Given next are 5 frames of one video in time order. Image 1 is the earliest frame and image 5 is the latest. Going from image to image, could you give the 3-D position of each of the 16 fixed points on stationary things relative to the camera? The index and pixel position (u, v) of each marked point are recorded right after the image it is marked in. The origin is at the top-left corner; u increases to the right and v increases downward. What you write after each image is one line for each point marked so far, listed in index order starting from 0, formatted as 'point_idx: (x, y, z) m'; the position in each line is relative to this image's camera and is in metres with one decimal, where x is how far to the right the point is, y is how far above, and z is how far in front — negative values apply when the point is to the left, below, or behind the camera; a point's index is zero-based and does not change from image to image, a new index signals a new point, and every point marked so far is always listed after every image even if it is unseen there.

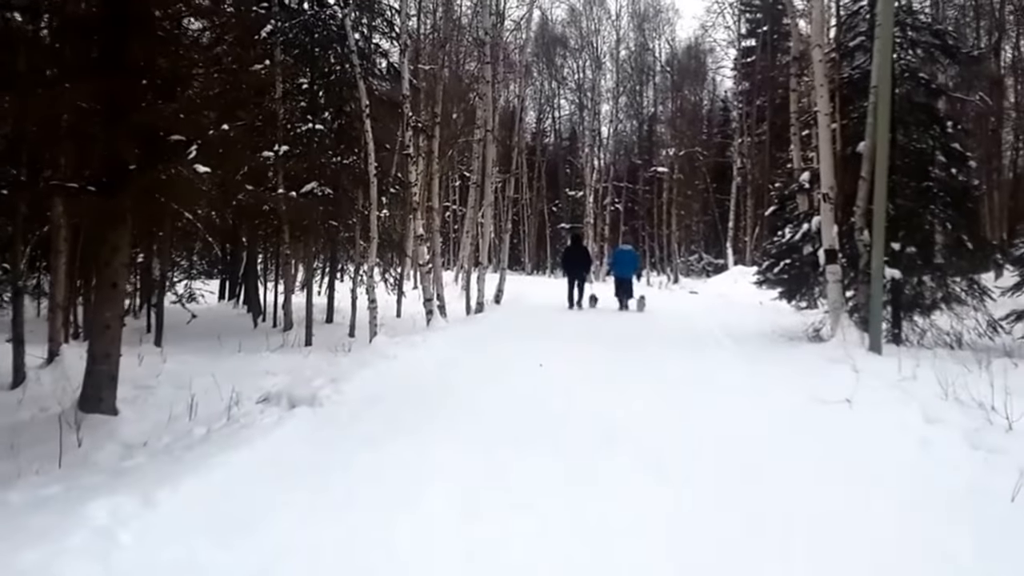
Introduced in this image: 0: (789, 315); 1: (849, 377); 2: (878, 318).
0: (+3.5, -0.4, +15.0) m
1: (+2.6, -0.7, +8.9) m
2: (+3.2, -0.3, +10.4) m
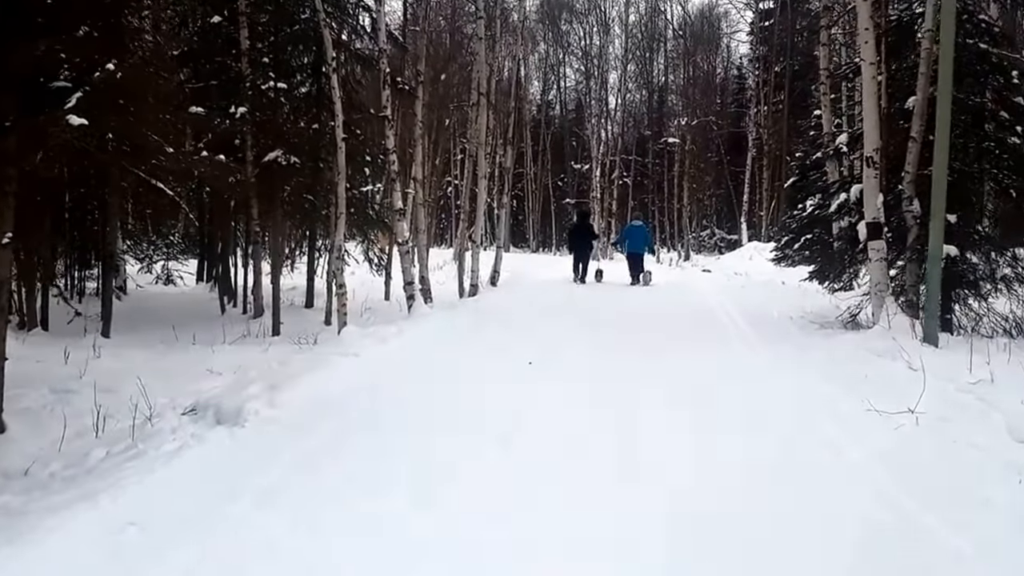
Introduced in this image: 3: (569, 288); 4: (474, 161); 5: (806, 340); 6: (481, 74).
0: (+3.5, -0.1, +13.4) m
1: (+2.5, -0.5, +7.3) m
2: (+3.1, -0.1, +8.8) m
3: (+0.9, 0.0, +17.4) m
4: (-0.6, +2.0, +19.0) m
5: (+2.4, -0.4, +9.7) m
6: (-0.4, +3.1, +17.6) m
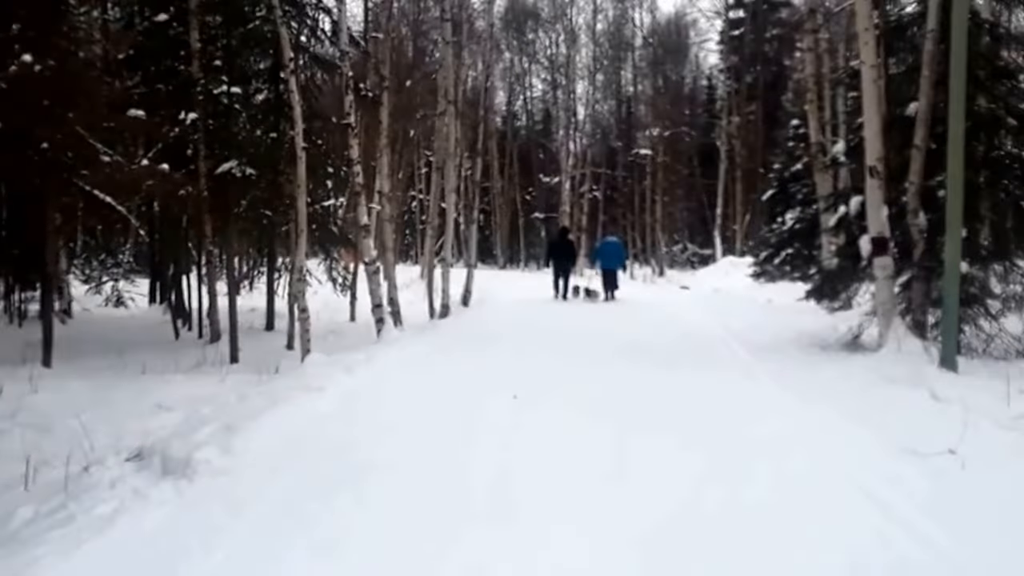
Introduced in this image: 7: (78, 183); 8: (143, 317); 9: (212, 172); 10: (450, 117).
0: (+3.2, -0.3, +12.7) m
1: (+2.4, -0.7, +6.6) m
2: (+3.0, -0.3, +8.1) m
3: (+0.5, -0.3, +16.6) m
4: (-1.1, +1.8, +18.3) m
5: (+2.3, -0.6, +9.0) m
6: (-0.9, +2.9, +16.8) m
7: (-3.8, +0.9, +10.4) m
8: (-5.0, -0.4, +16.0) m
9: (-3.0, +1.2, +12.0) m
10: (-0.9, +2.5, +17.2) m
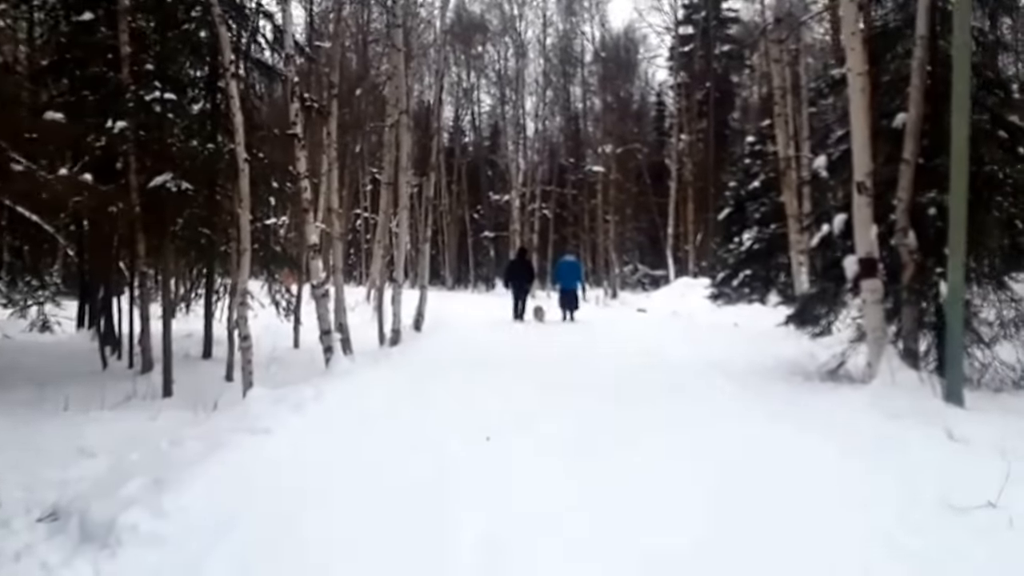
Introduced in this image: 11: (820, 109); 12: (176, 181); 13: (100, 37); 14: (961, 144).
0: (+2.7, -0.6, +12.1) m
1: (+2.3, -0.8, +5.9) m
2: (+2.8, -0.4, +7.4) m
3: (-0.2, -0.6, +15.8) m
4: (-1.8, +1.4, +17.4) m
5: (+2.0, -0.8, +8.3) m
6: (-1.5, +2.6, +16.0) m
7: (-4.1, +0.7, +9.4) m
8: (-5.5, -0.7, +15.0) m
9: (-3.4, +0.9, +11.1) m
10: (-1.5, +2.2, +16.4) m
11: (+3.2, +1.8, +12.2) m
12: (-3.2, +1.0, +11.3) m
13: (-3.8, +2.3, +11.2) m
14: (+2.8, +0.9, +7.5) m
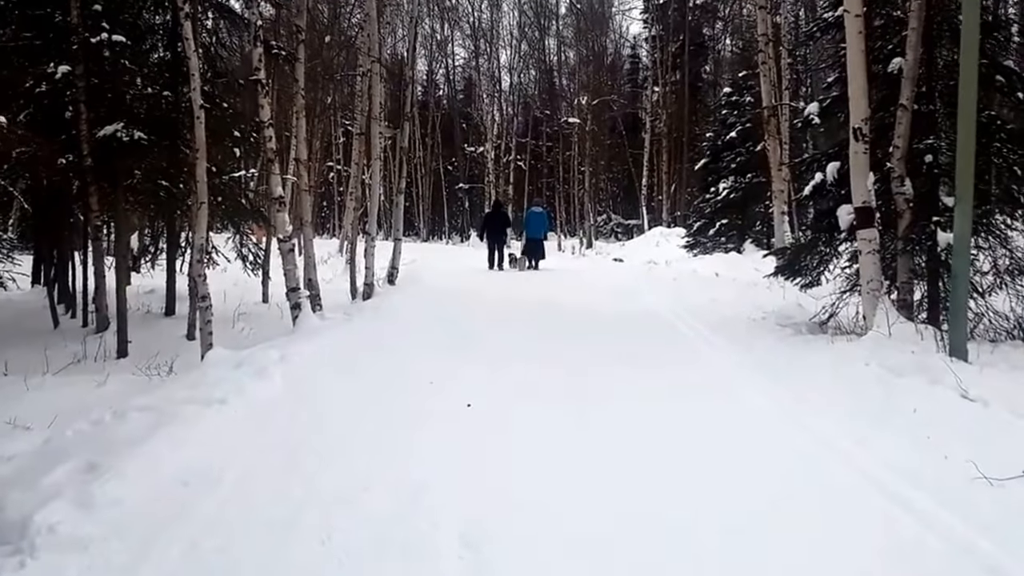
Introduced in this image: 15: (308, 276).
0: (+2.5, -0.1, +11.7) m
1: (+2.2, -0.6, +5.5) m
2: (+2.7, -0.1, +7.0) m
3: (-0.5, 0.0, +15.3) m
4: (-2.1, +2.1, +16.8) m
5: (+1.9, -0.4, +7.9) m
6: (-1.8, +3.2, +15.4) m
7: (-4.2, +1.0, +8.8) m
8: (-5.8, -0.2, +14.4) m
9: (-3.6, +1.3, +10.5) m
10: (-1.9, +2.8, +15.8) m
11: (+2.9, +2.3, +11.7) m
12: (-3.4, +1.4, +10.7) m
13: (-4.0, +2.7, +10.5) m
14: (+2.7, +1.2, +7.0) m
15: (-2.0, +0.1, +11.6) m
